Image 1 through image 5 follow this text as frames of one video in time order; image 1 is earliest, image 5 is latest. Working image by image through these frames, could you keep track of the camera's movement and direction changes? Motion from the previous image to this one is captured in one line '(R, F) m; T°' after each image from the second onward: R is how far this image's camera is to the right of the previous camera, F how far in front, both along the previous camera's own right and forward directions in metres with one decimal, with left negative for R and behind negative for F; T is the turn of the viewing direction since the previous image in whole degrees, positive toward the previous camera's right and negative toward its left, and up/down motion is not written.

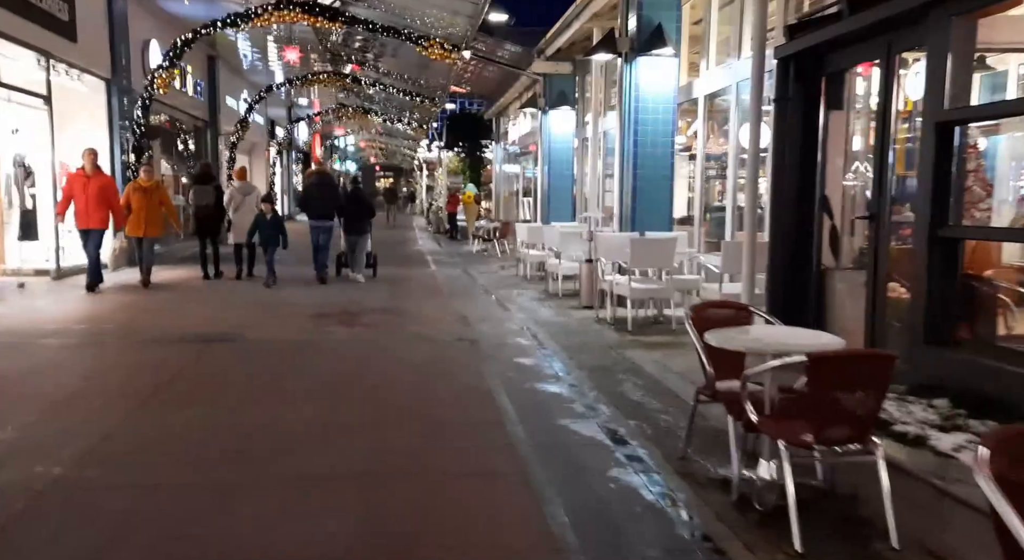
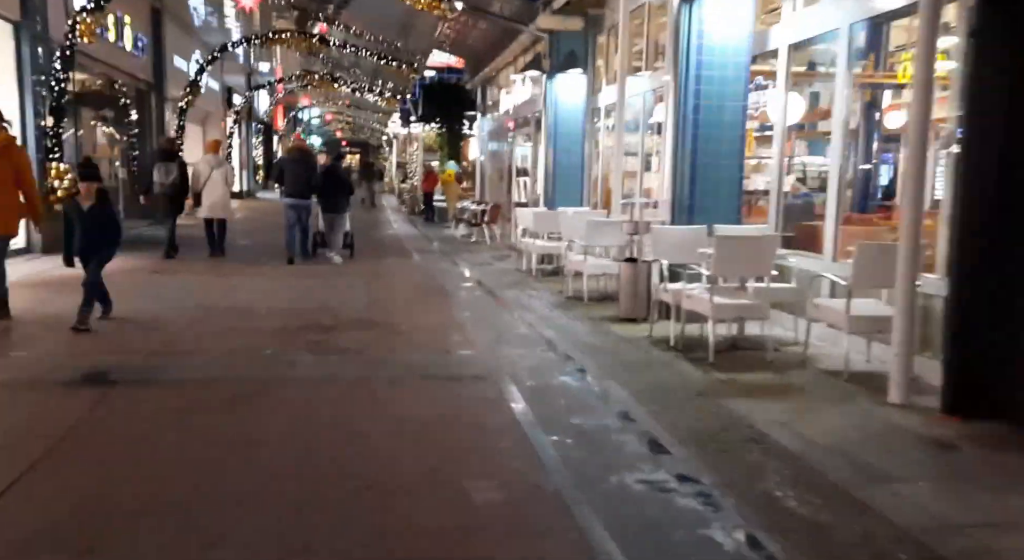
(-0.5, +2.6) m; +2°
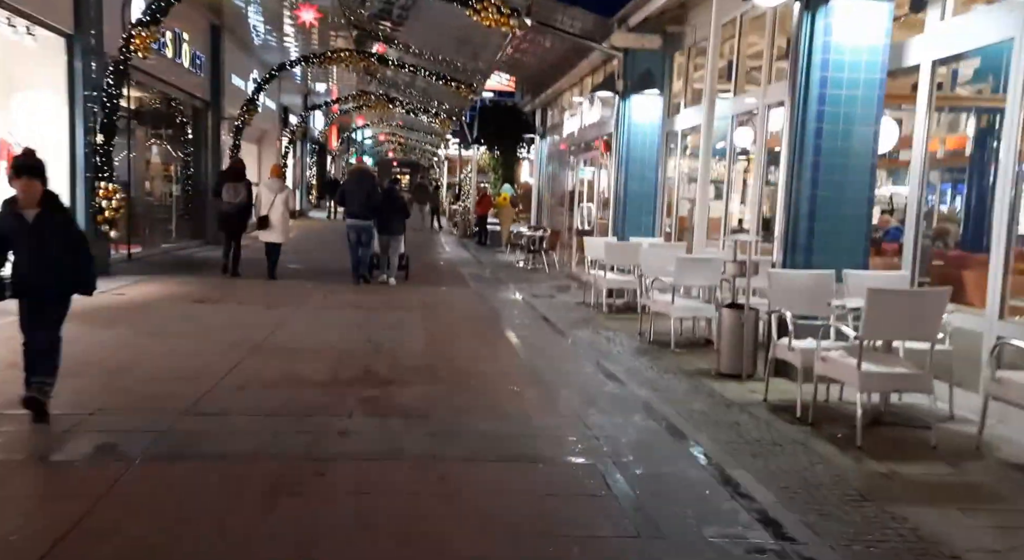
(-0.3, +1.2) m; -3°
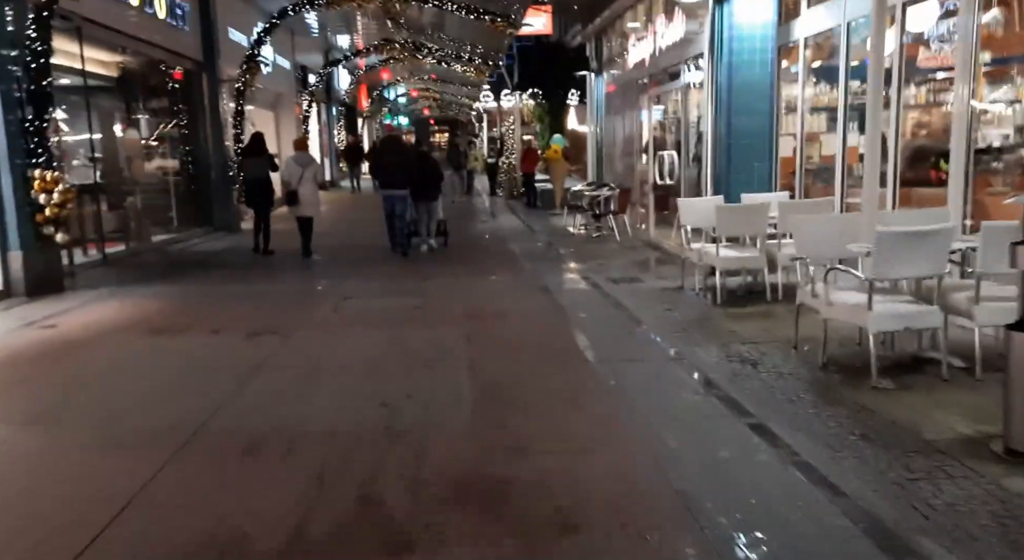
(-0.2, +3.6) m; -3°
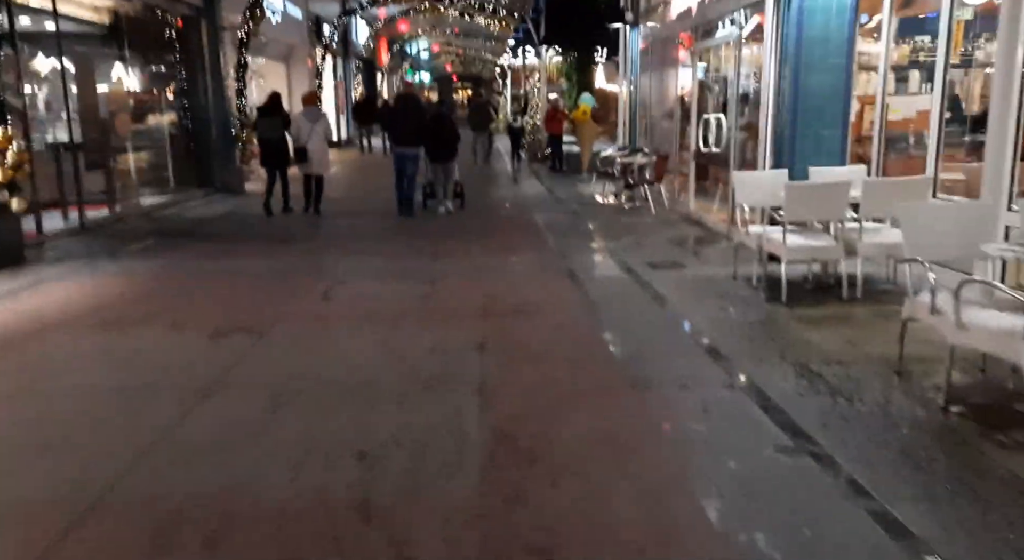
(0.0, +1.5) m; -1°
